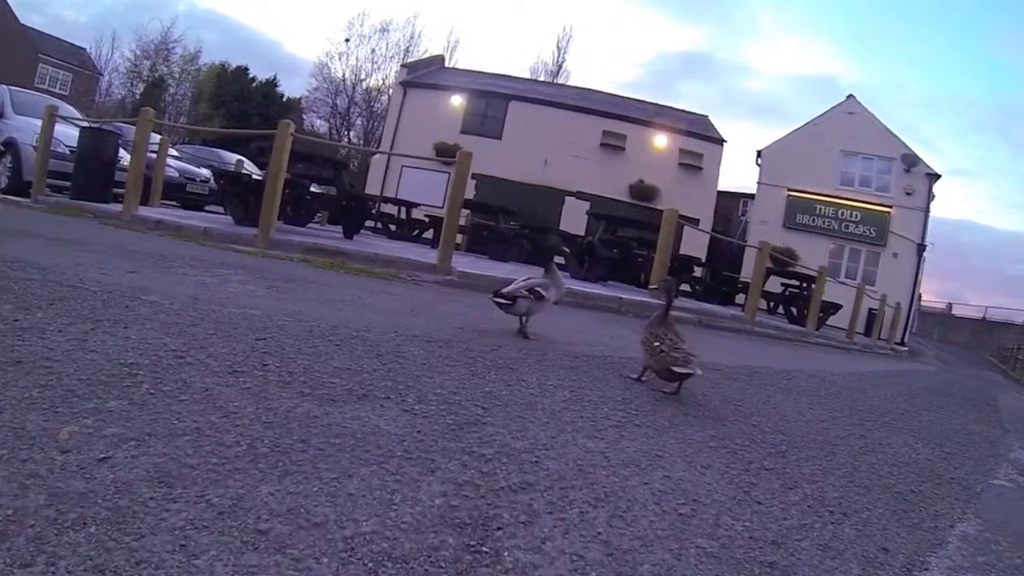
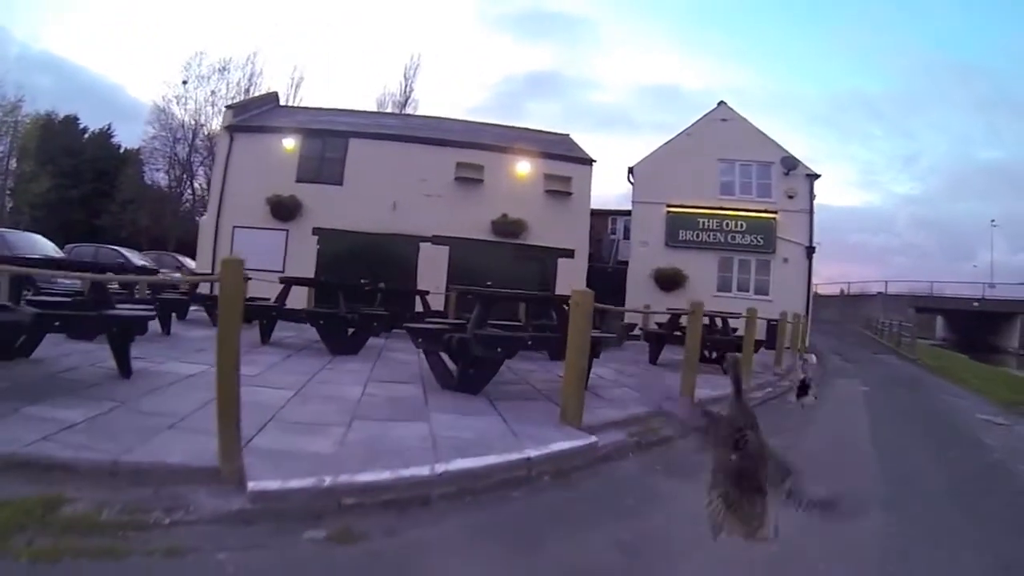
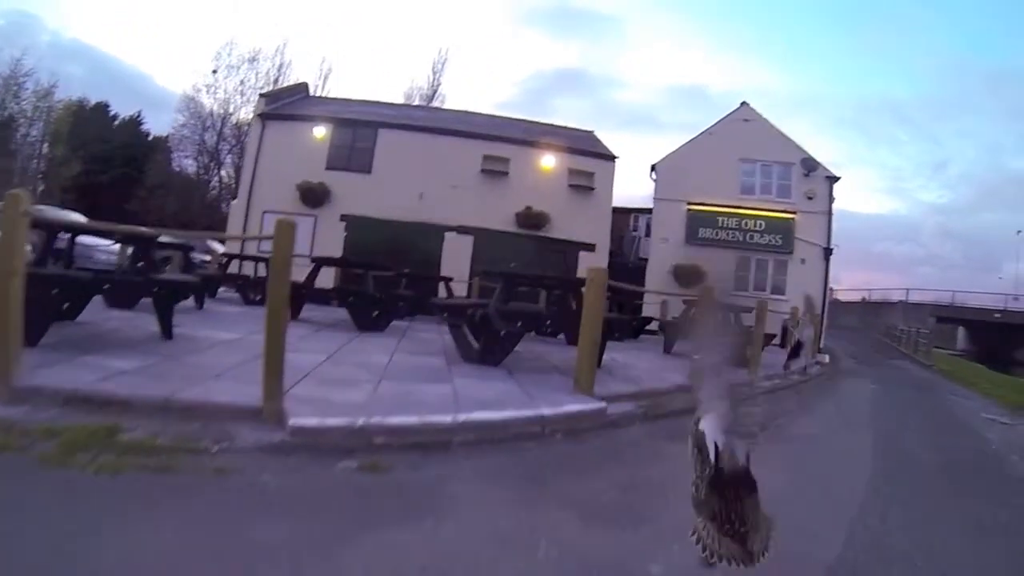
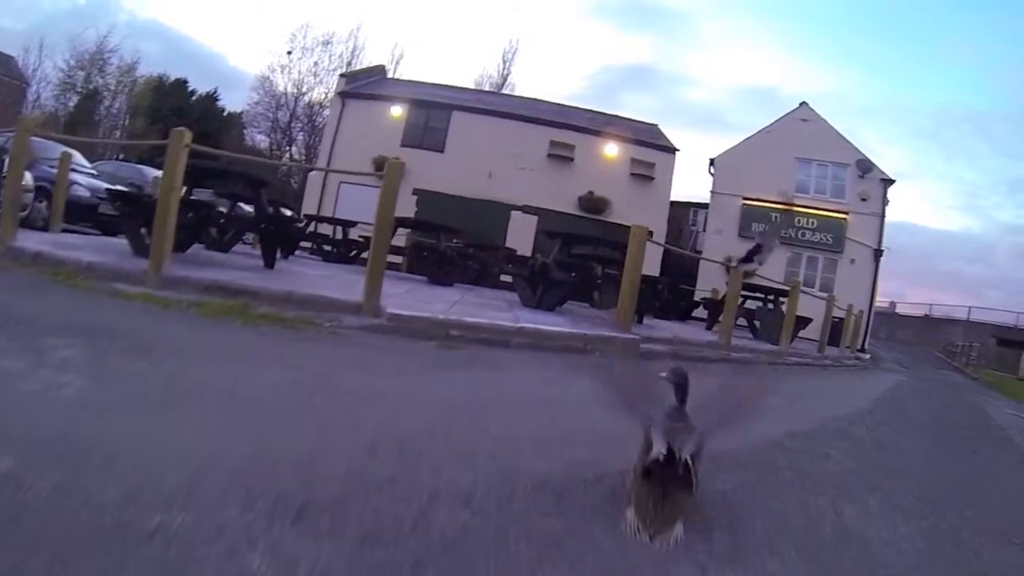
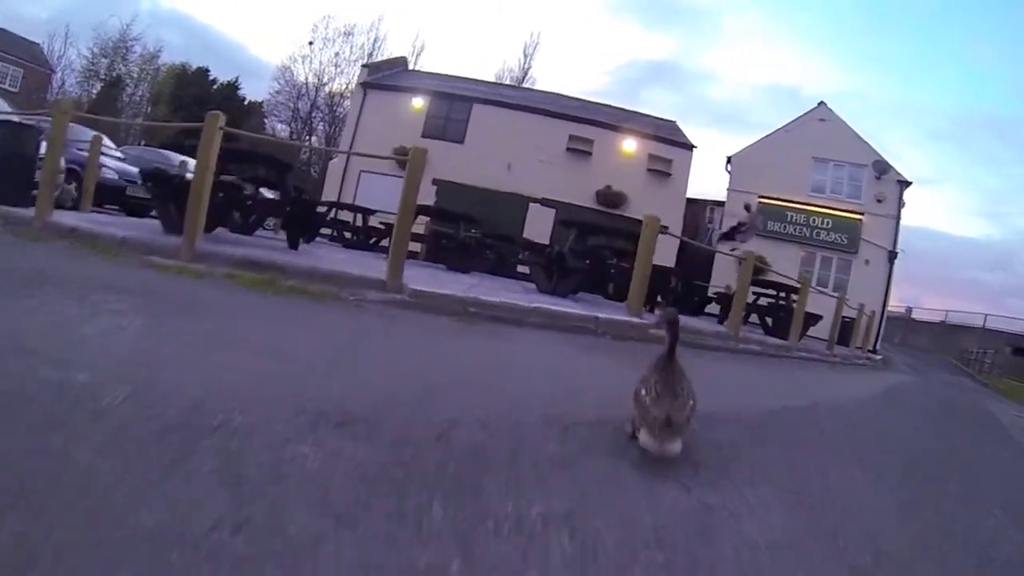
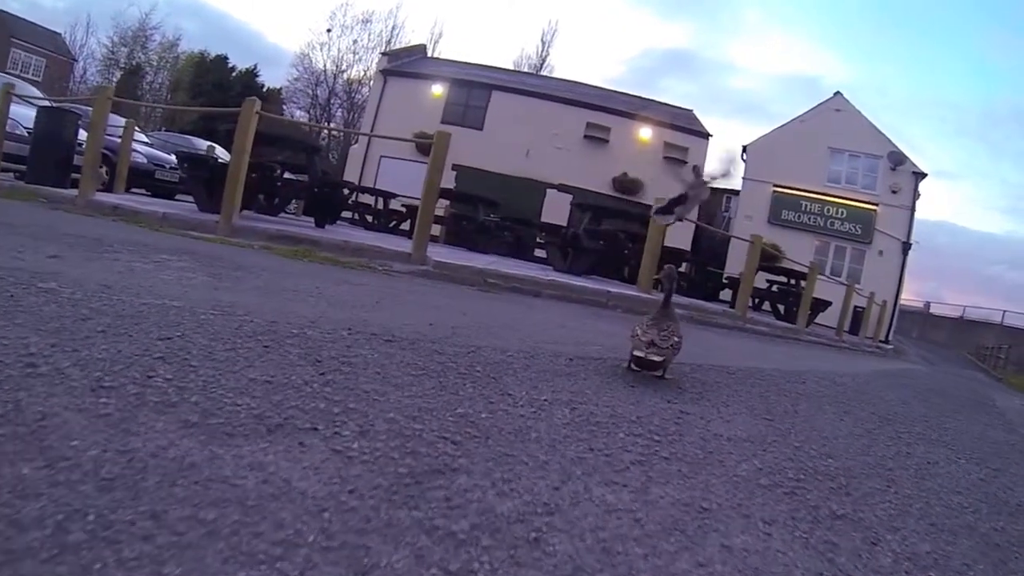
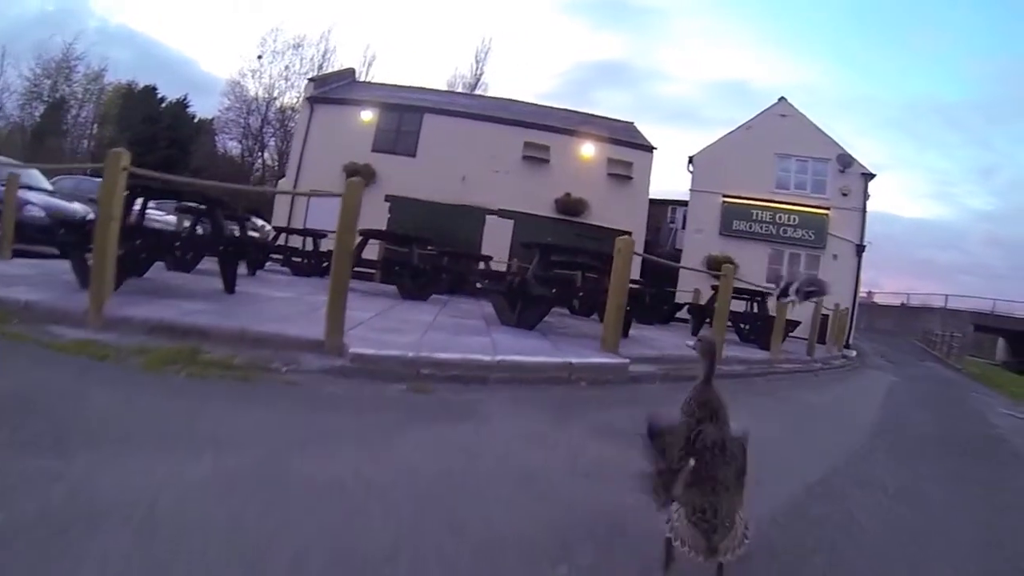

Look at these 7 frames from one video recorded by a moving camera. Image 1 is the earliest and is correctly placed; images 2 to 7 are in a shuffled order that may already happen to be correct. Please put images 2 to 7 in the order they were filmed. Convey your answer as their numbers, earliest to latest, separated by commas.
6, 5, 4, 7, 3, 2
